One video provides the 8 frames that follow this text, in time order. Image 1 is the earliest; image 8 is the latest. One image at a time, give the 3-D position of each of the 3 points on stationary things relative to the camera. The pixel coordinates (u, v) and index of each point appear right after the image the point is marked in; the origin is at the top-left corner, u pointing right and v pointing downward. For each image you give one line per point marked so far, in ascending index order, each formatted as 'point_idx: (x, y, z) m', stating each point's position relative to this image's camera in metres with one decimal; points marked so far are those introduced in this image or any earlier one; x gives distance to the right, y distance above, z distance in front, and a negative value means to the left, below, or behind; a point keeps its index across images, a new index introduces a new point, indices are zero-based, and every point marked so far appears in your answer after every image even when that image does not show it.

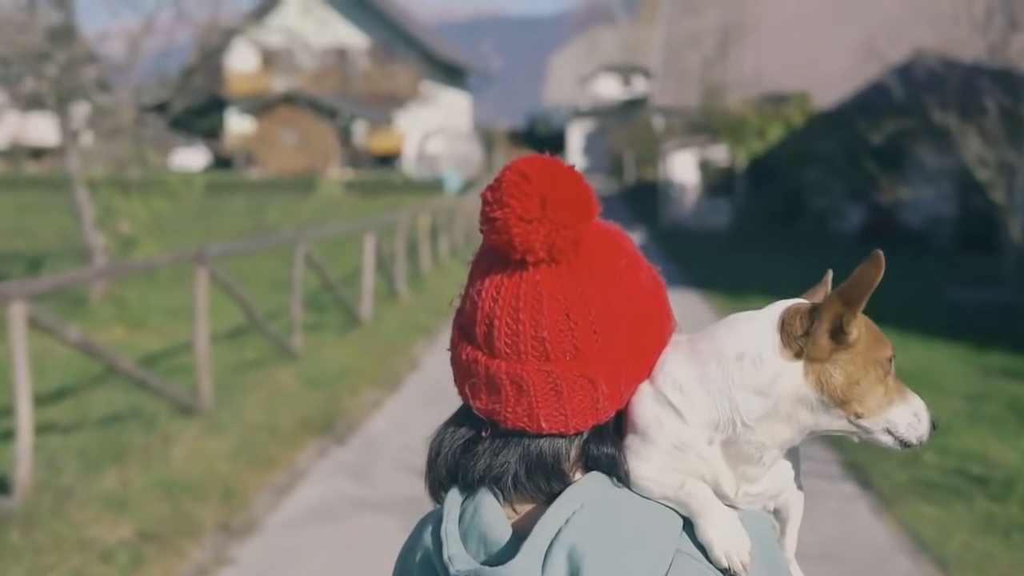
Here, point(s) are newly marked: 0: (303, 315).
0: (-2.1, -0.3, +12.4) m
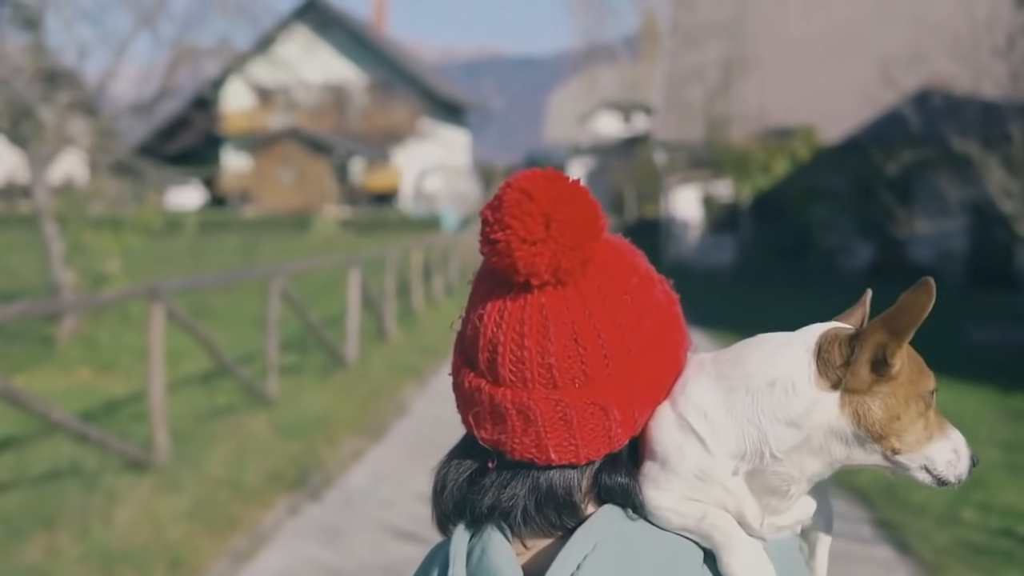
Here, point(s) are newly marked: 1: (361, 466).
0: (-2.2, -0.7, +11.6) m
1: (-1.0, -1.2, +8.1) m
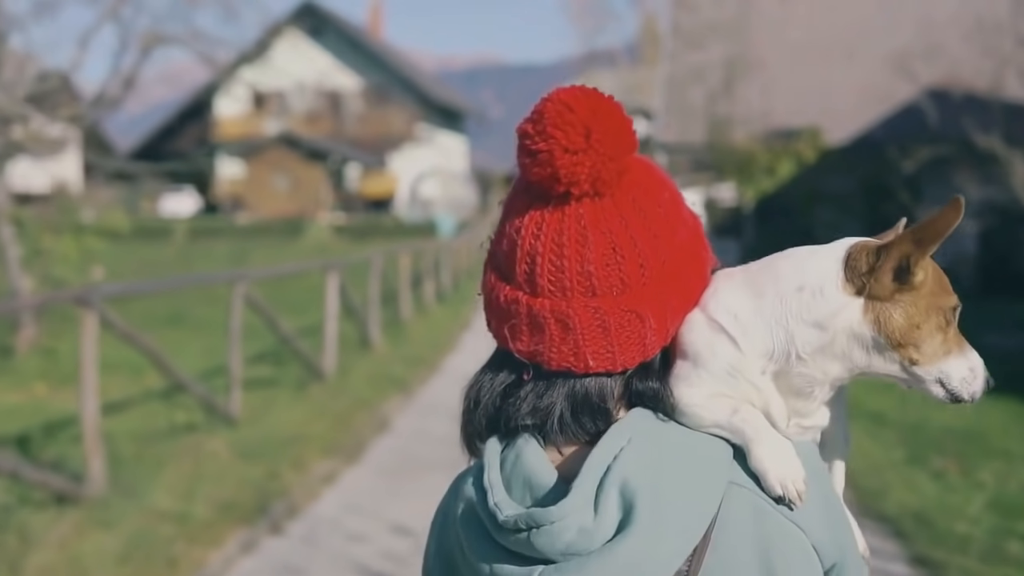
0: (-2.2, -0.7, +10.7) m
1: (-1.1, -1.2, +7.2) m
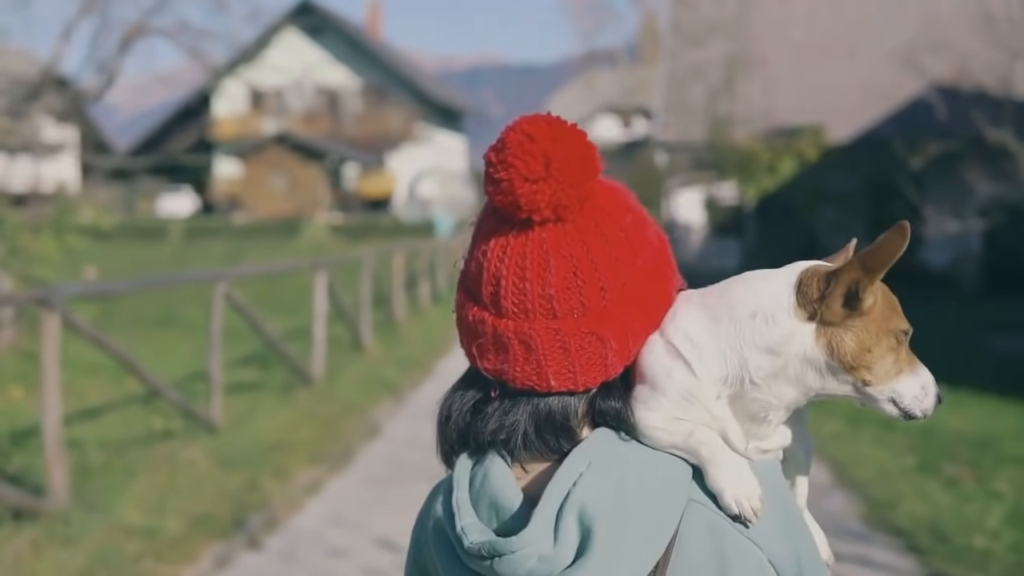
0: (-2.3, -0.7, +10.4) m
1: (-1.1, -1.2, +6.8) m
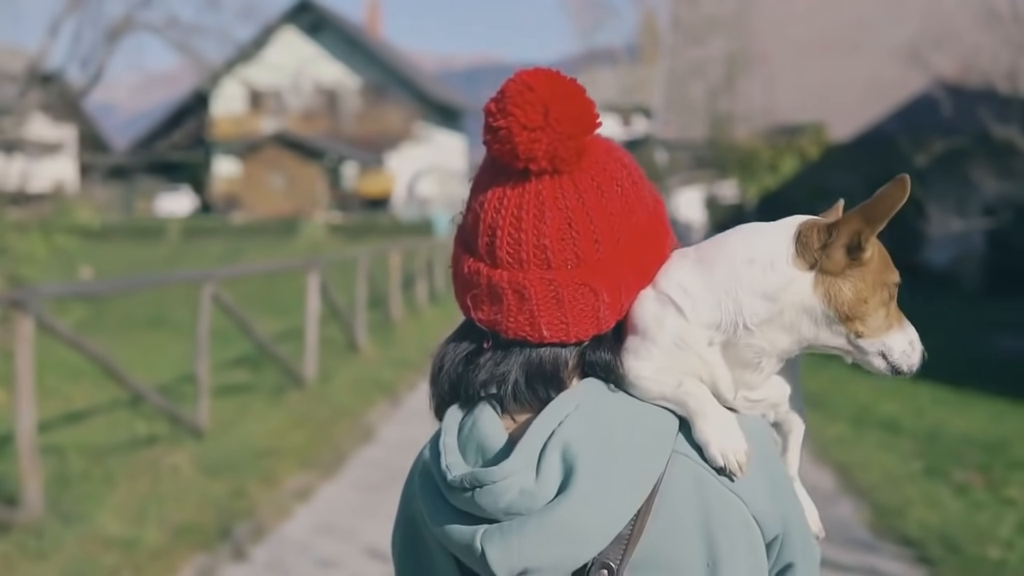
0: (-2.3, -0.7, +10.1) m
1: (-1.1, -1.2, +6.6) m
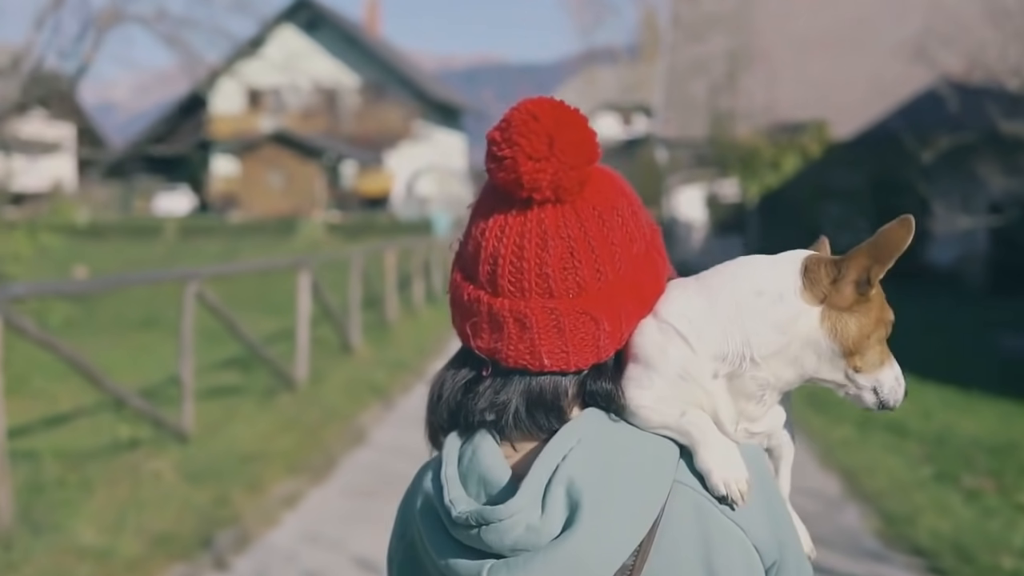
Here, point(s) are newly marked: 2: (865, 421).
0: (-2.3, -0.7, +9.9) m
1: (-1.2, -1.2, +6.4) m
2: (+2.8, -1.0, +9.7) m
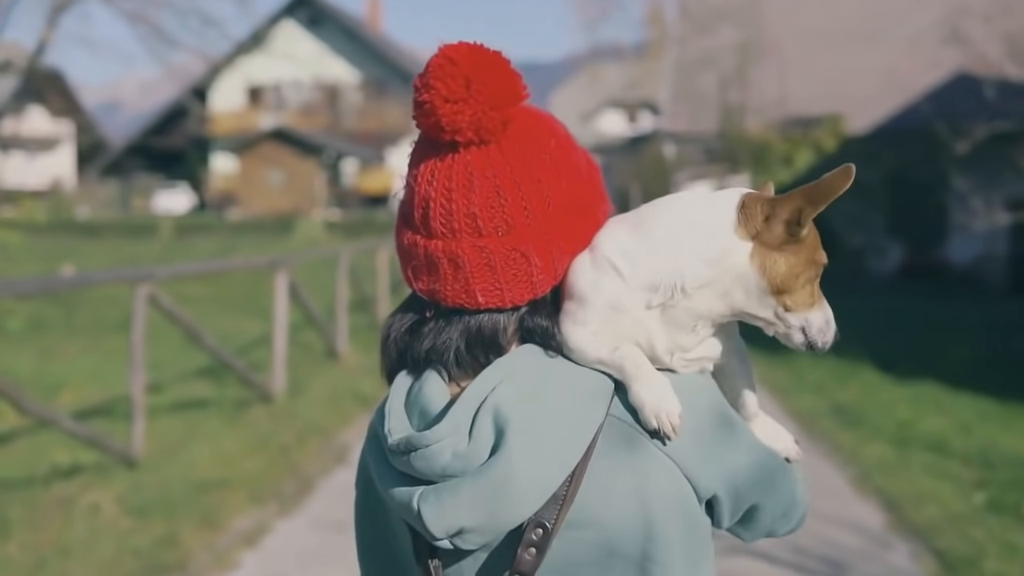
0: (-2.3, -0.7, +9.0) m
1: (-1.2, -1.2, +5.4) m
2: (+2.8, -1.1, +8.8) m
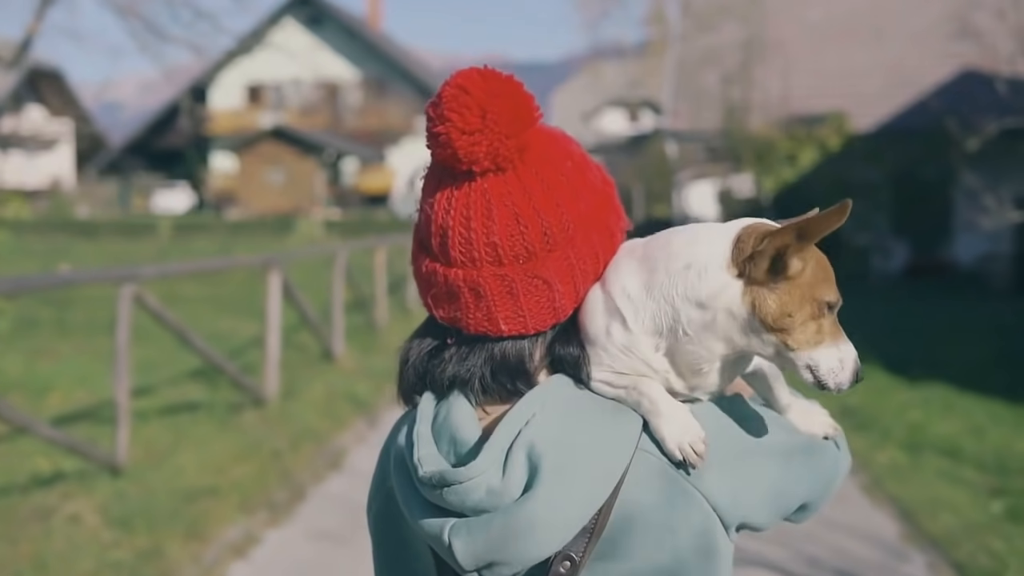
0: (-2.3, -0.7, +8.7) m
1: (-1.2, -1.2, +5.2) m
2: (+2.8, -1.1, +8.5) m
